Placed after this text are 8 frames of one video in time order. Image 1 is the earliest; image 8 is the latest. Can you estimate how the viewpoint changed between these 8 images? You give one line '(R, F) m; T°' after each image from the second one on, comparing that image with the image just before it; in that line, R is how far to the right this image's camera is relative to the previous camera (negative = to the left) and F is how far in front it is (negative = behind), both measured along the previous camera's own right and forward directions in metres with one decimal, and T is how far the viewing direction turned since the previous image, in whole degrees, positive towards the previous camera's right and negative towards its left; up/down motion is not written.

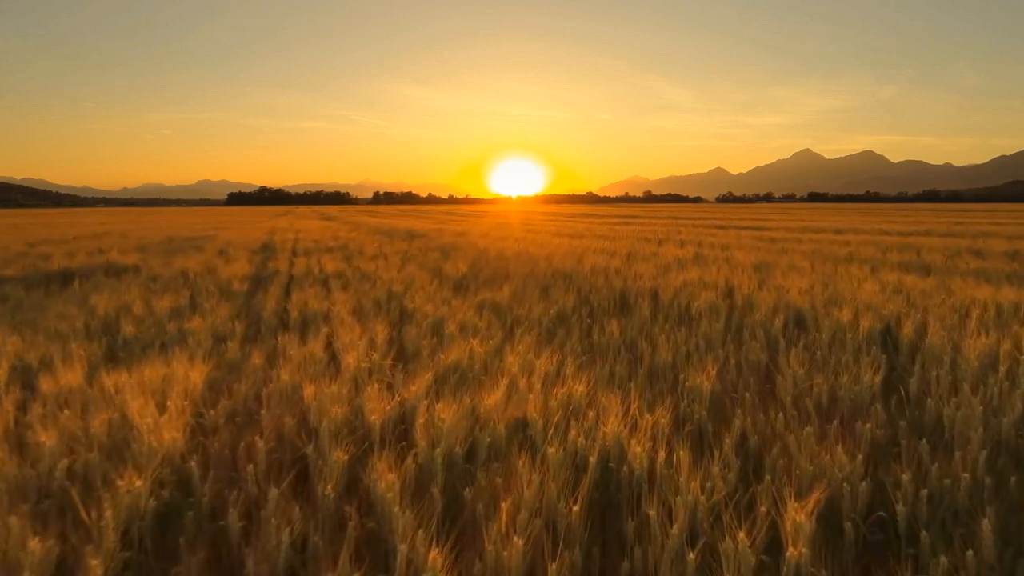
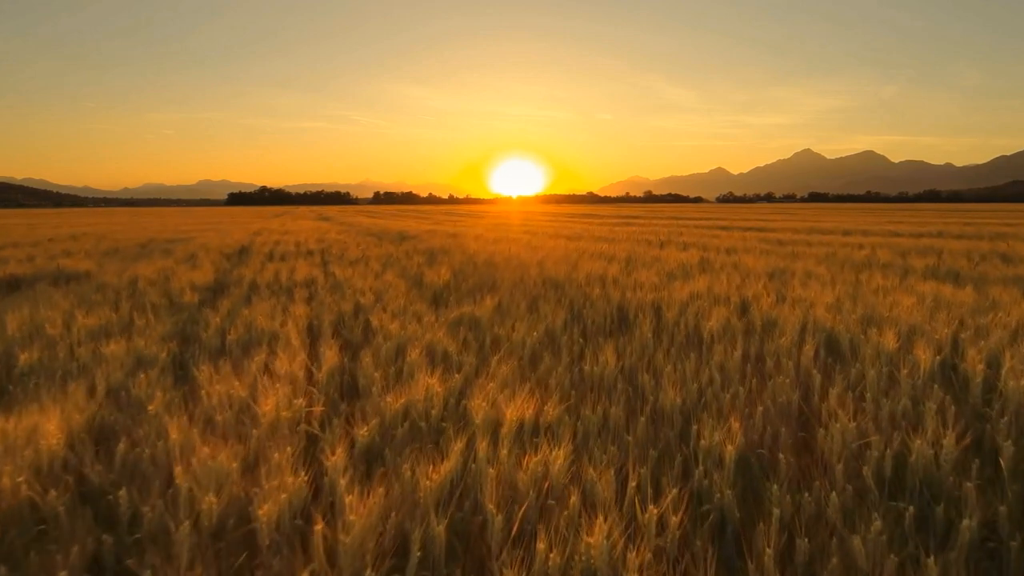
(+0.1, +0.5) m; 0°
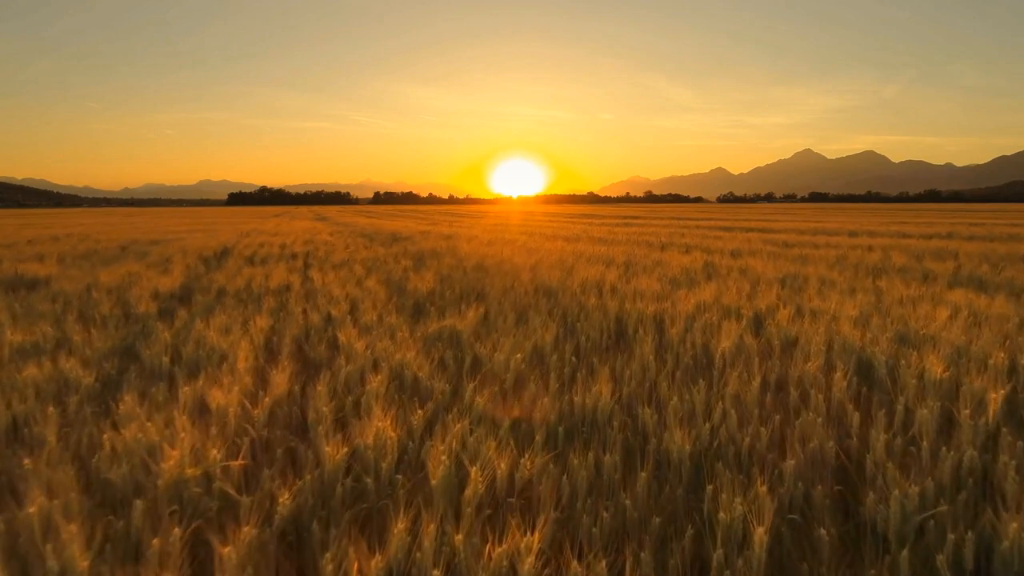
(+0.1, +0.4) m; 0°
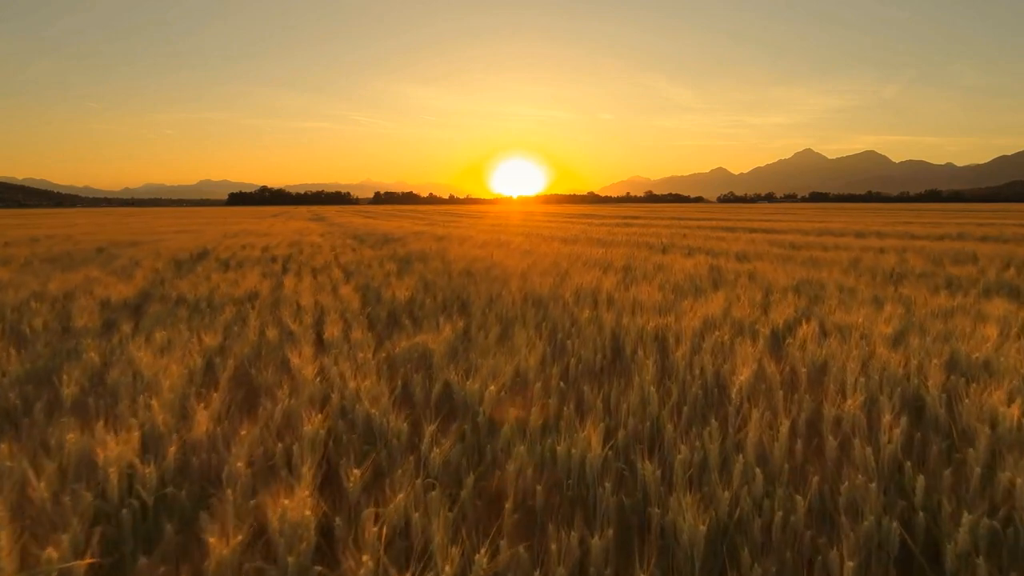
(+0.1, +0.4) m; 0°
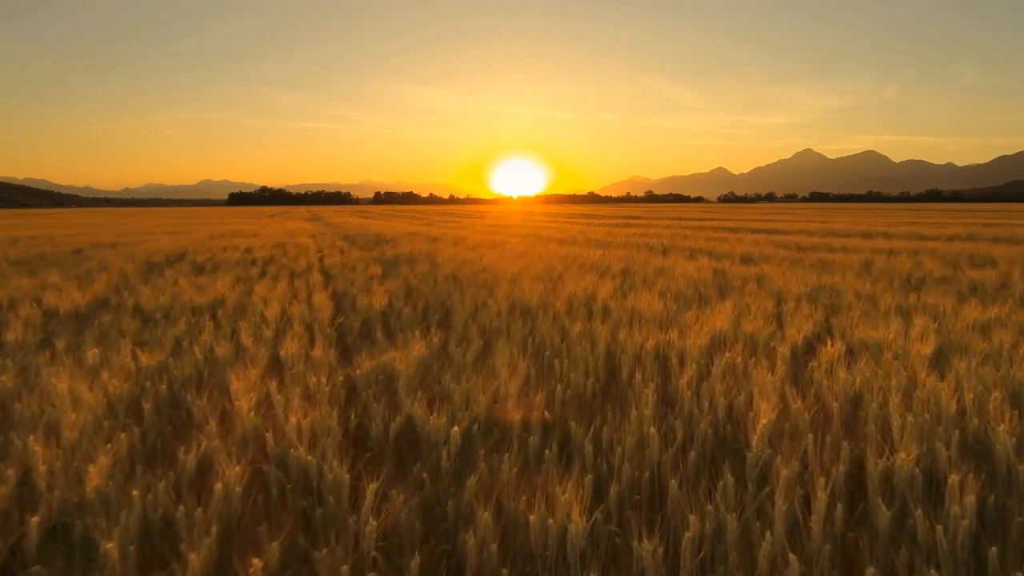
(+0.1, +0.4) m; 0°
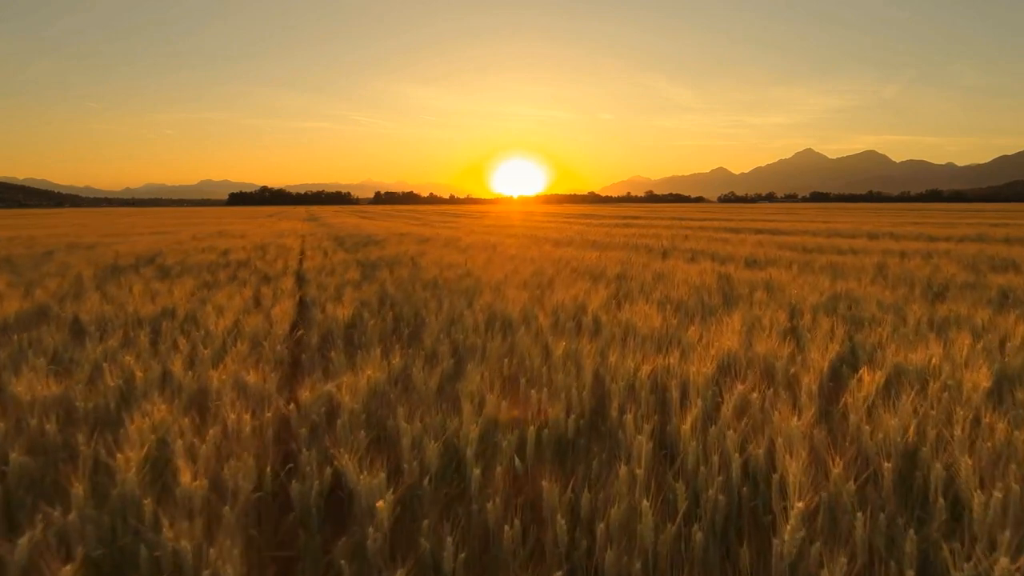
(+0.1, +0.4) m; 0°
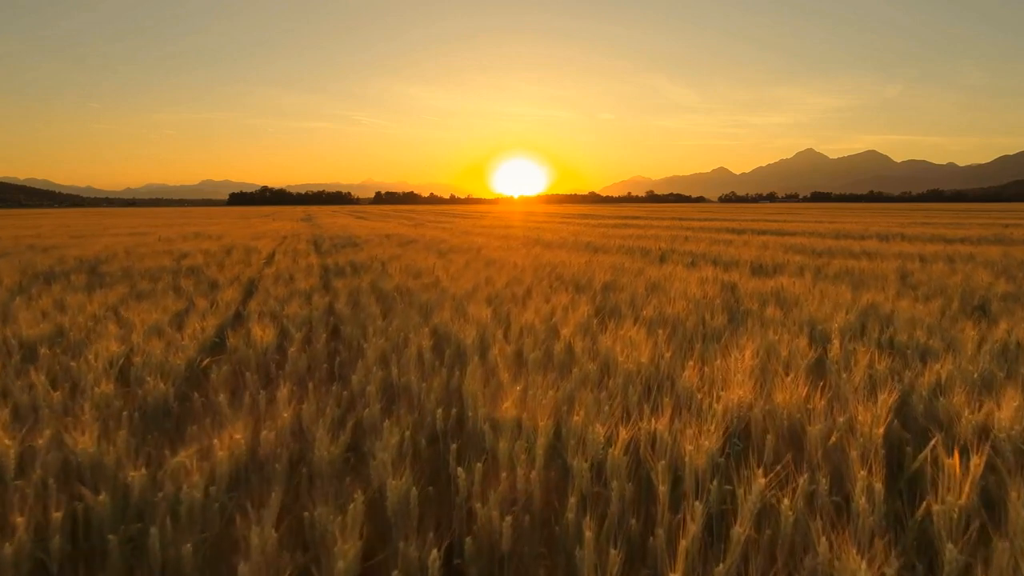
(+0.2, +0.6) m; 0°
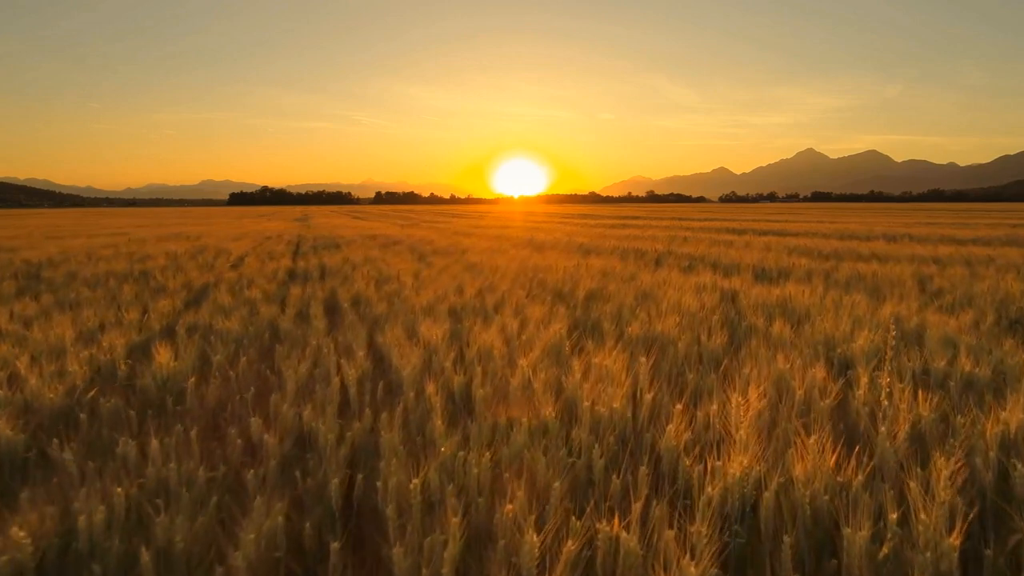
(+0.1, +0.5) m; 0°
